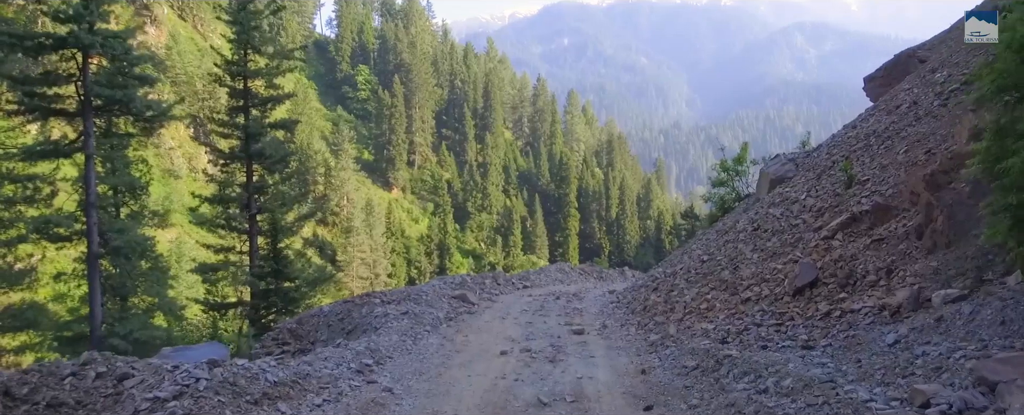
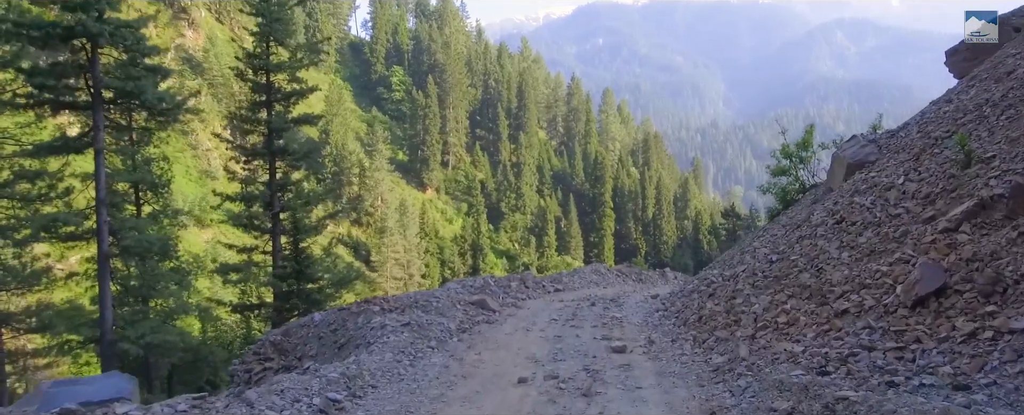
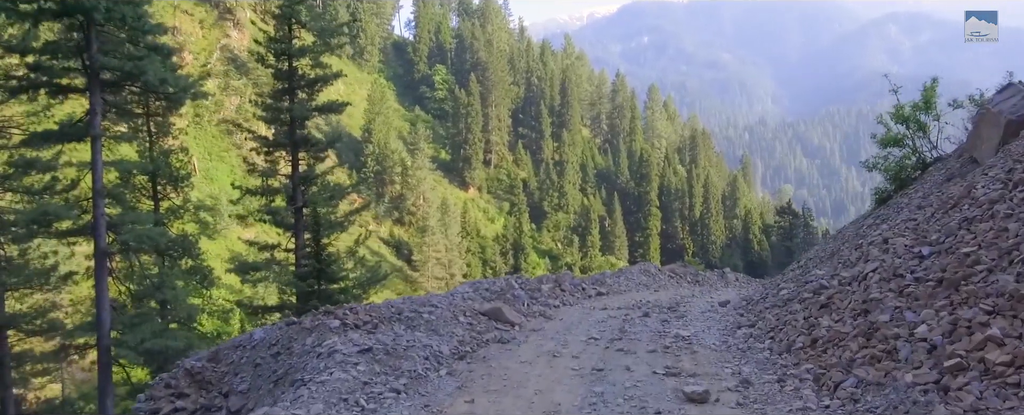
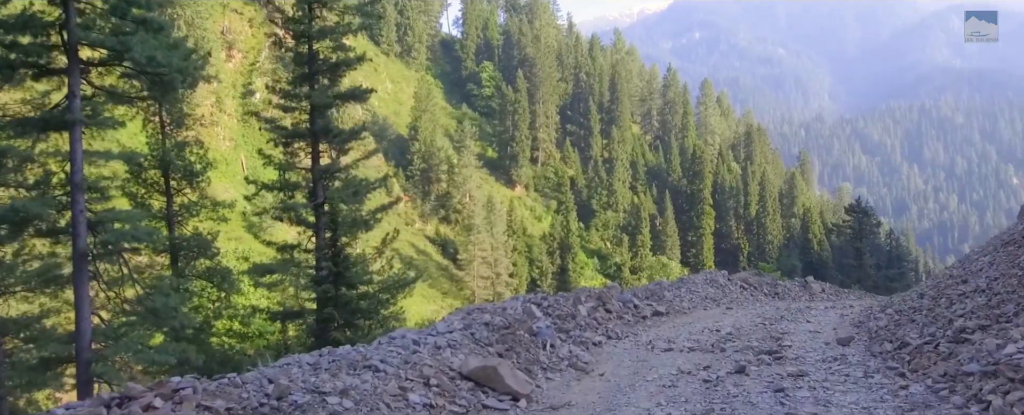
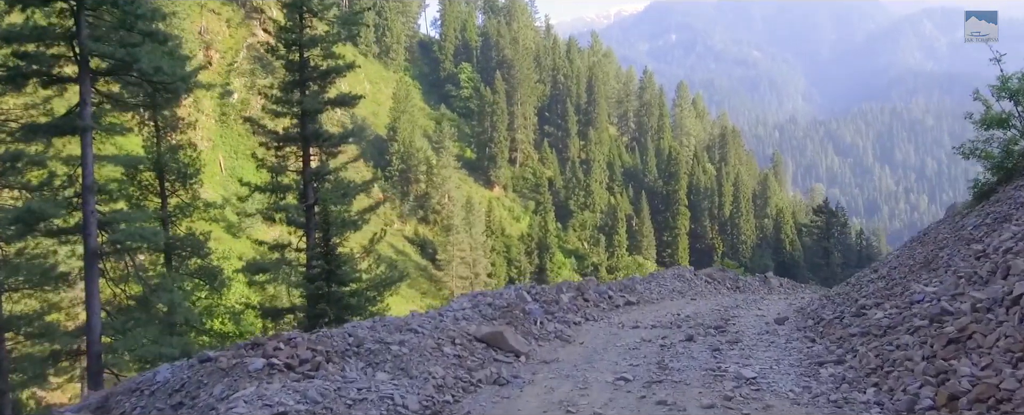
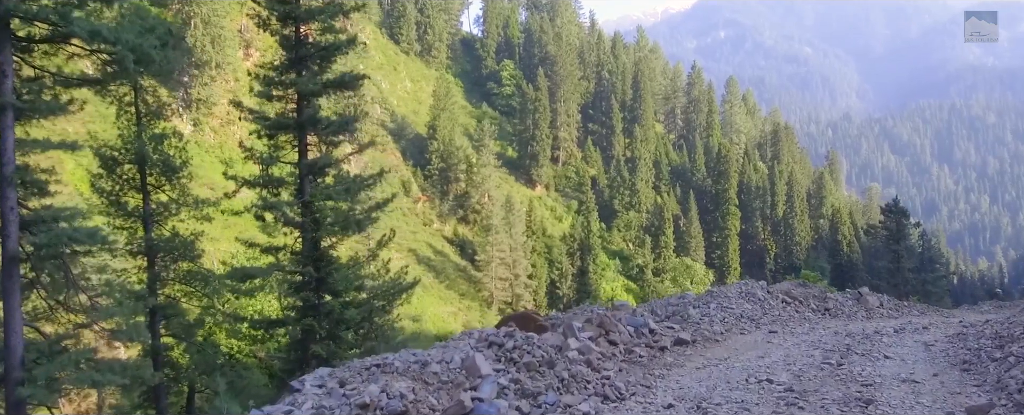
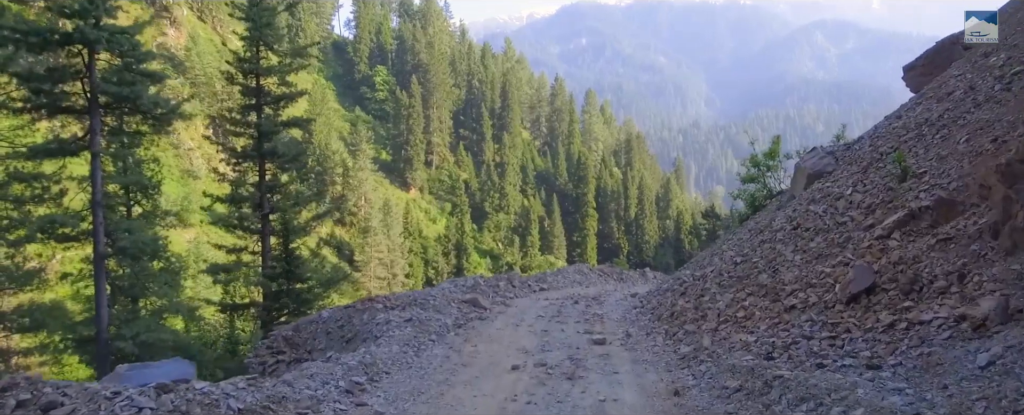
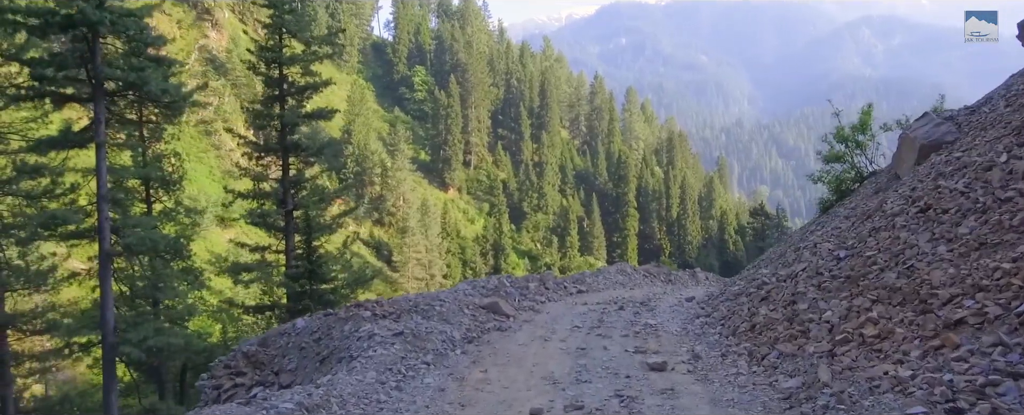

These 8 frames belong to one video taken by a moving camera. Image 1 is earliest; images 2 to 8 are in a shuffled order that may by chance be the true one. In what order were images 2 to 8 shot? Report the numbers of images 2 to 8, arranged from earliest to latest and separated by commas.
7, 2, 8, 3, 5, 4, 6
